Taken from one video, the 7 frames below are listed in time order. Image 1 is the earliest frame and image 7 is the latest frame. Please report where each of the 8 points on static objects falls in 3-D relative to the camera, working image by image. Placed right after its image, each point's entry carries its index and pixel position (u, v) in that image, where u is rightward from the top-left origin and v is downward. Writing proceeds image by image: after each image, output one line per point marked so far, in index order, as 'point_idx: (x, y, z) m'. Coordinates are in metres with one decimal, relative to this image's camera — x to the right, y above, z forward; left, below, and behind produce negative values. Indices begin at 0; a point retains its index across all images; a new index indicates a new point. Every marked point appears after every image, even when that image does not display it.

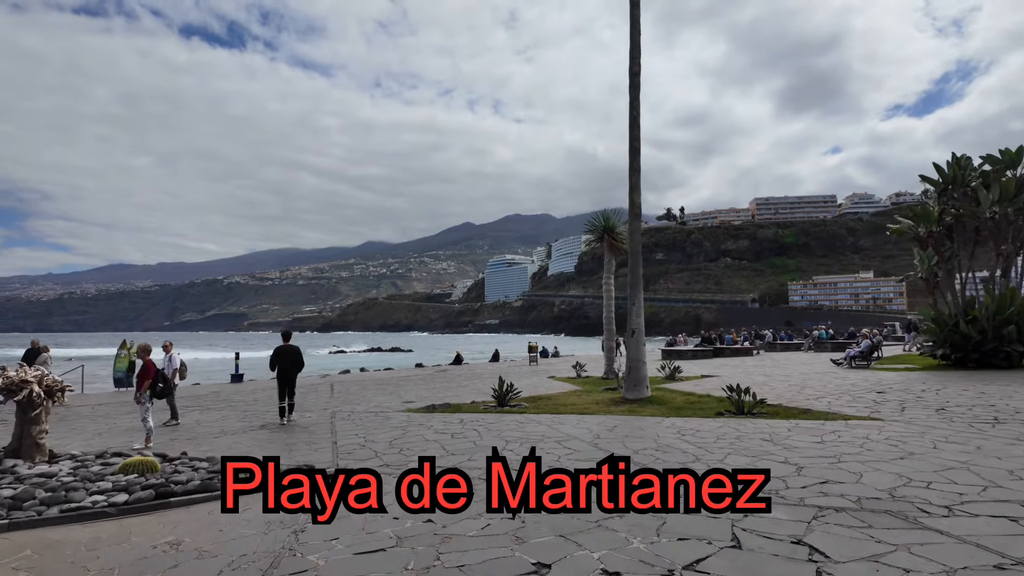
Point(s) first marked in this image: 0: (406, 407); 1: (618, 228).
0: (-2.1, -2.3, +11.7) m
1: (+3.1, +1.7, +16.9) m
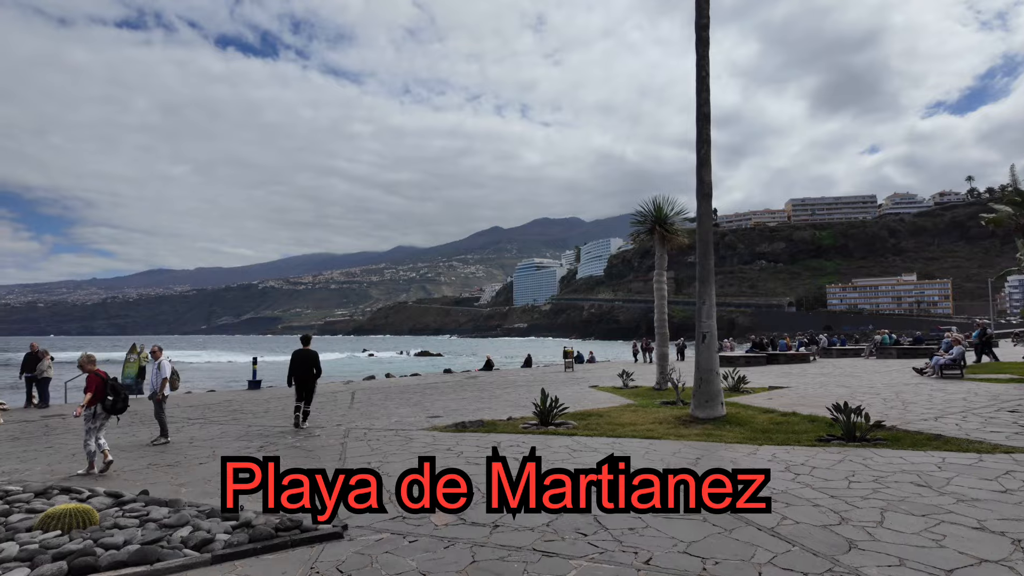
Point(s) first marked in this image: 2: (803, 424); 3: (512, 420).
0: (-1.3, -2.3, +9.9) m
1: (+4.0, +1.7, +15.0) m
2: (+4.3, -2.0, +8.9) m
3: (0.0, -2.2, +9.8) m
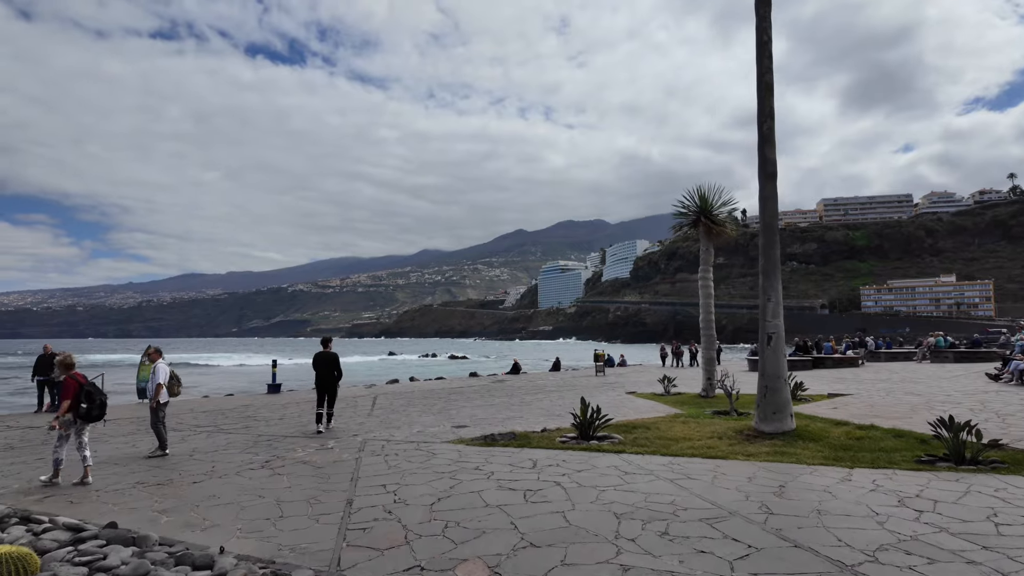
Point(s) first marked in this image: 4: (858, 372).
0: (-0.8, -2.2, +8.8) m
1: (+4.7, +1.8, +13.7) m
2: (+4.7, -1.9, +7.6) m
3: (+0.5, -2.1, +8.7) m
4: (+11.2, -2.7, +19.4) m
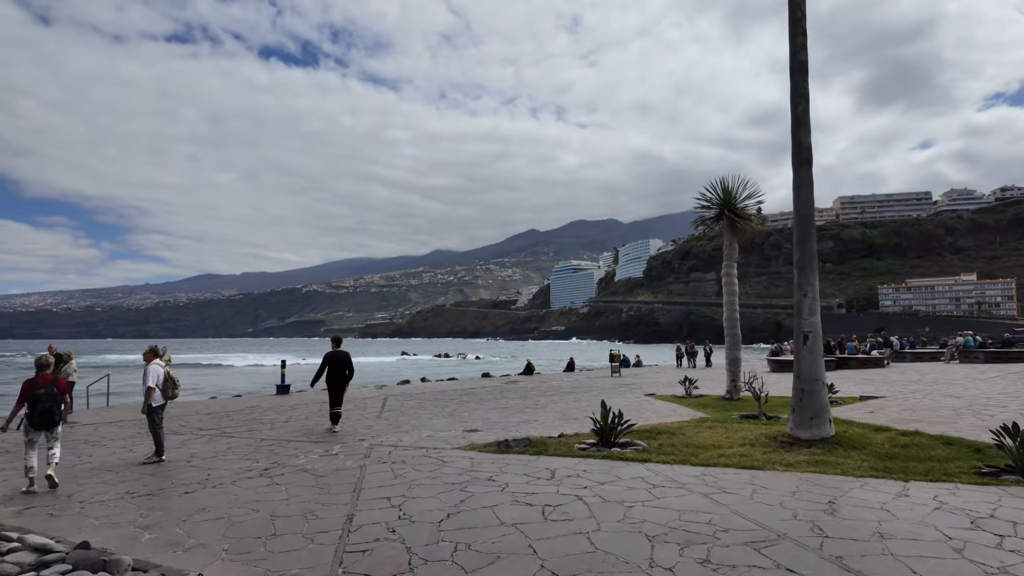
0: (-0.6, -2.1, +8.3) m
1: (+5.0, +1.8, +13.1) m
2: (+4.9, -1.9, +6.9) m
3: (+0.7, -2.0, +8.2) m
4: (+11.6, -2.6, +18.7) m
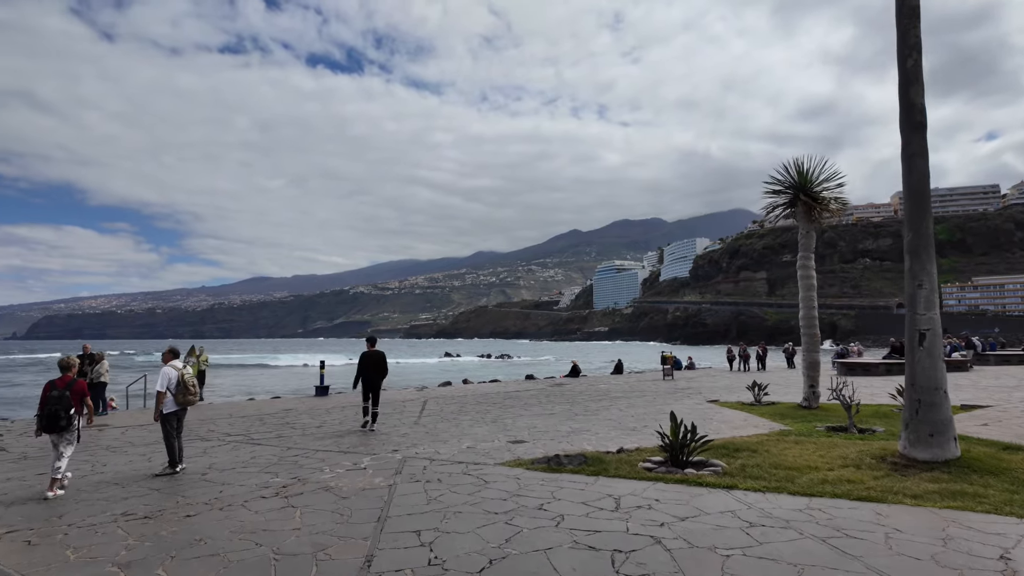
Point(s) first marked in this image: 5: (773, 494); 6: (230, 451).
0: (0.0, -2.0, +7.3) m
1: (+6.0, +1.9, +11.6) m
2: (+5.4, -1.7, +5.5) m
3: (+1.3, -1.9, +7.0) m
4: (+12.9, -2.5, +16.7) m
5: (+2.3, -1.8, +5.3) m
6: (-4.1, -2.4, +8.8) m
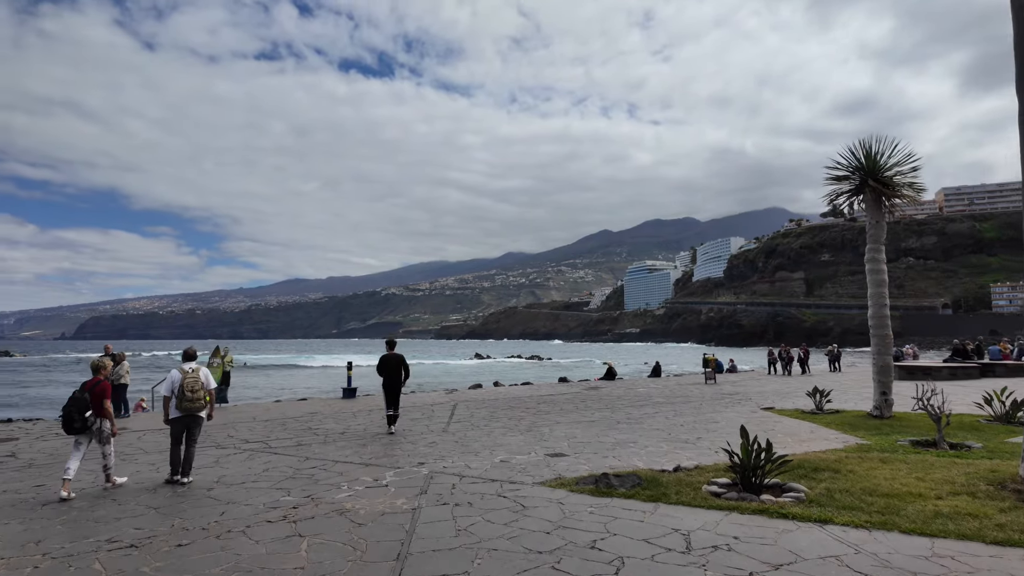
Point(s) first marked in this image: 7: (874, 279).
0: (+0.4, -2.0, +6.4) m
1: (+6.6, +2.0, +10.4) m
2: (+5.8, -1.7, +4.3) m
3: (+1.7, -1.9, +6.1) m
4: (+13.8, -2.4, +15.2) m
5: (+2.6, -1.7, +4.3) m
6: (-3.6, -2.3, +8.1) m
7: (+6.0, +0.2, +10.0) m
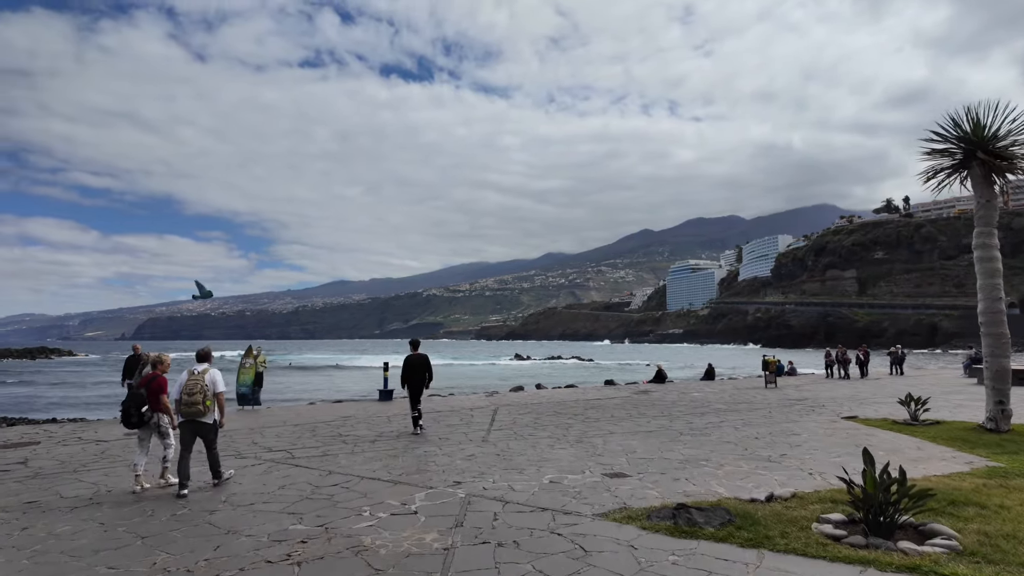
0: (+0.9, -1.9, +5.3) m
1: (+7.3, +2.1, +8.9) m
2: (+6.1, -1.5, +2.9) m
3: (+2.2, -1.8, +4.9) m
4: (+14.9, -2.3, +13.2) m
5: (+2.9, -1.6, +3.0) m
6: (-3.0, -2.2, +7.3) m
7: (+6.7, +0.3, +8.5) m
